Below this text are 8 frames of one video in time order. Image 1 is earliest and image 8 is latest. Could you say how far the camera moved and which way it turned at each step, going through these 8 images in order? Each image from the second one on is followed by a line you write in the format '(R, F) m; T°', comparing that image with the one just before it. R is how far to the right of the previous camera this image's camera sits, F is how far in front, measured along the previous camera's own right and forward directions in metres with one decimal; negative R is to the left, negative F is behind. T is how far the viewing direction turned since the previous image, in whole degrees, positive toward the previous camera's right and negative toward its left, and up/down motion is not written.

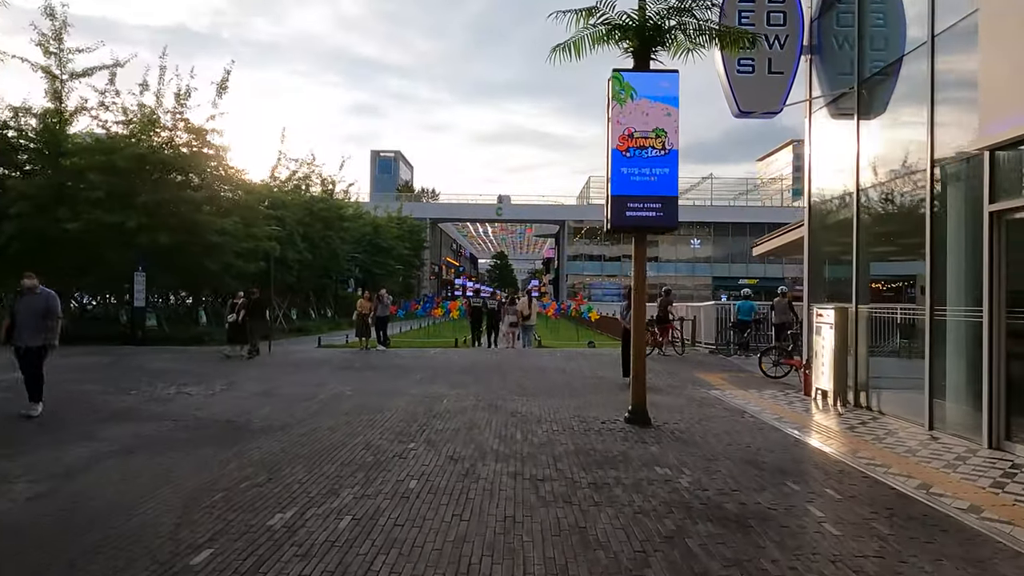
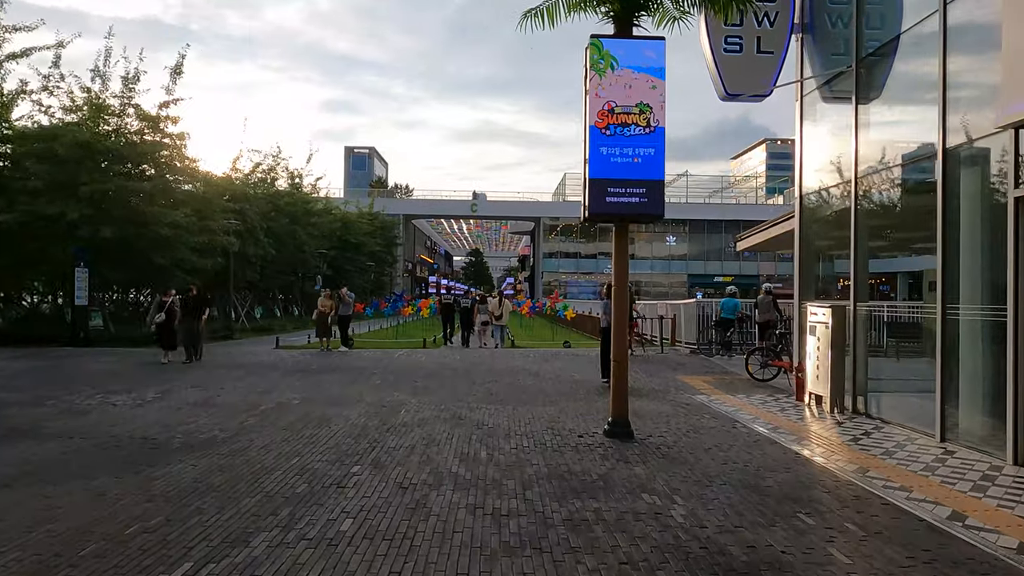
(+0.1, +1.1) m; +2°
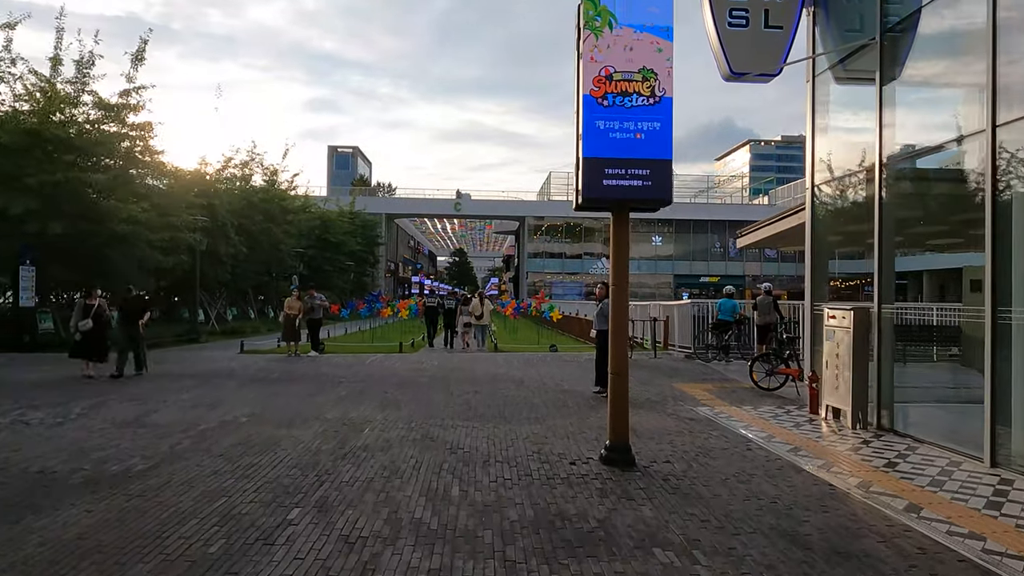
(+0.1, +1.3) m; +1°
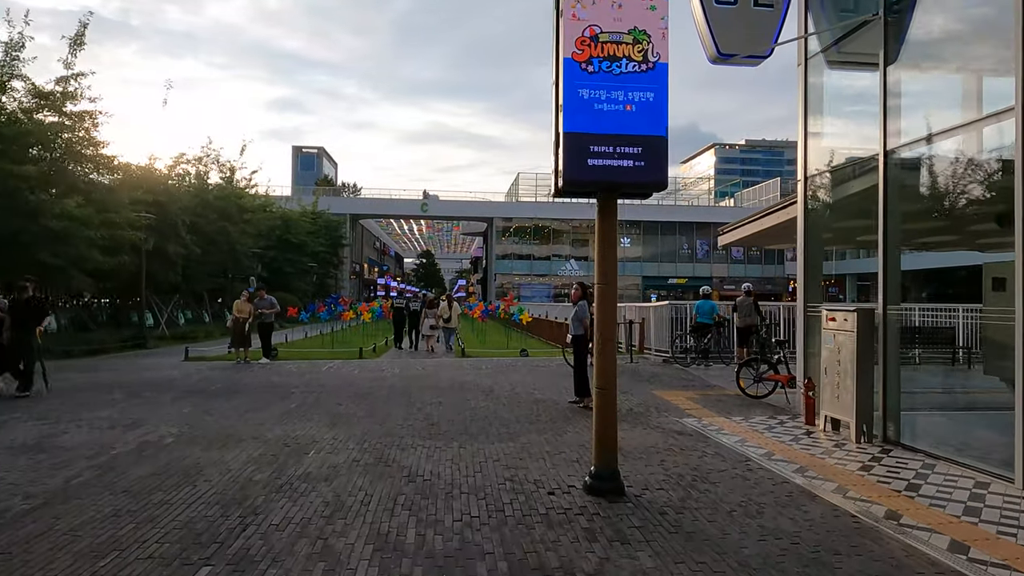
(0.0, +1.1) m; +3°
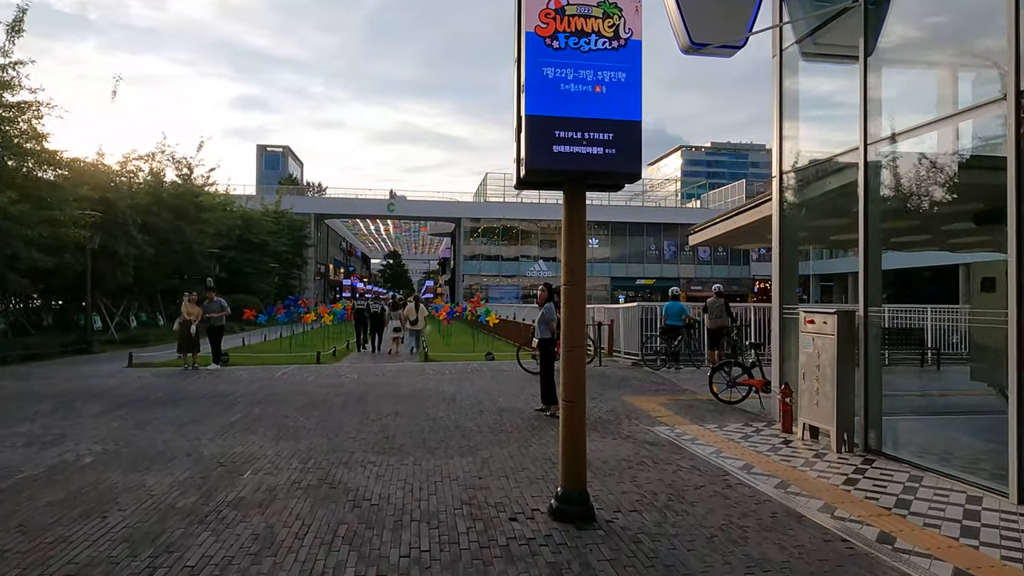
(+0.1, +0.6) m; +3°
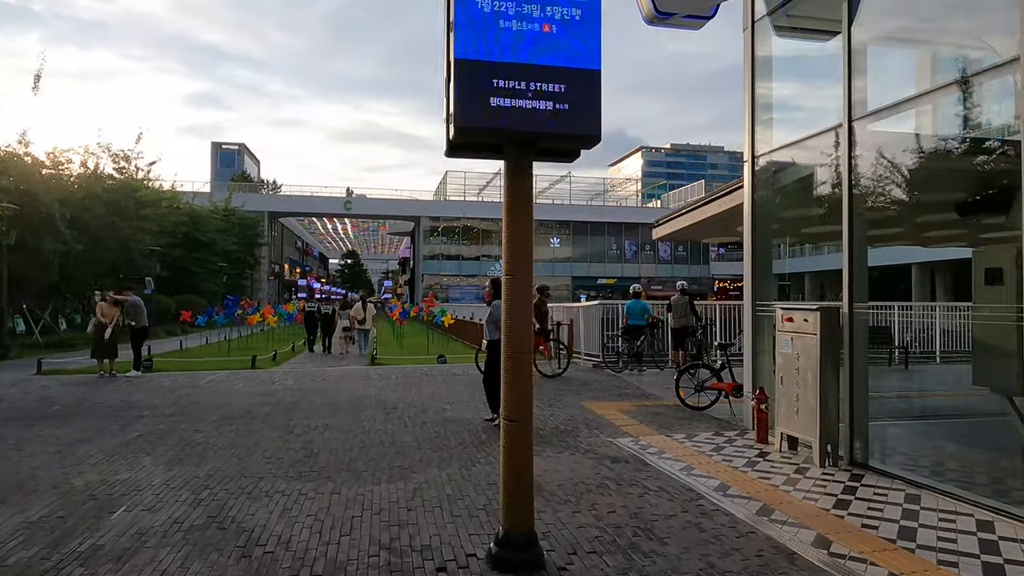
(+0.2, +1.1) m; +3°
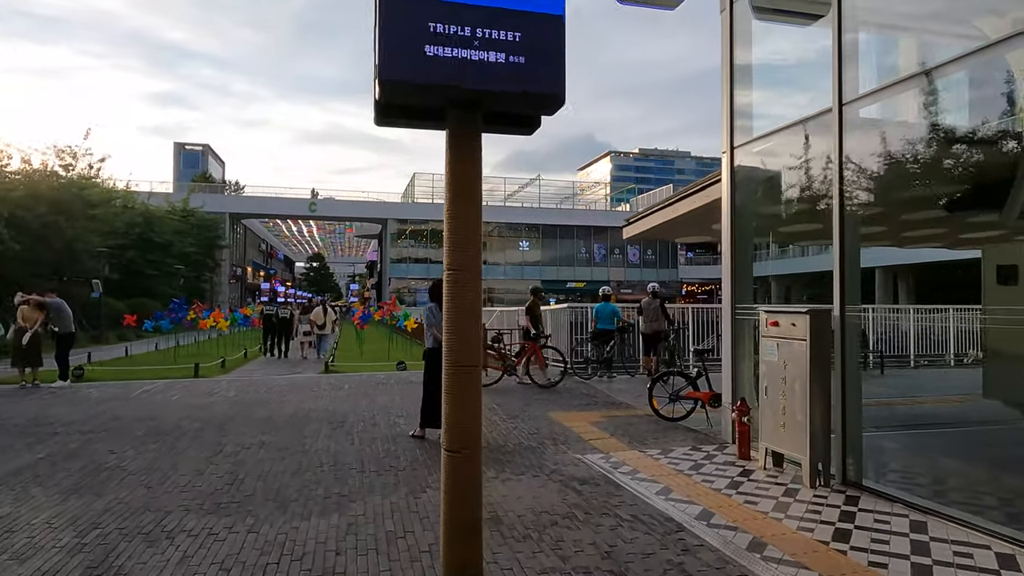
(+0.1, +0.8) m; +3°
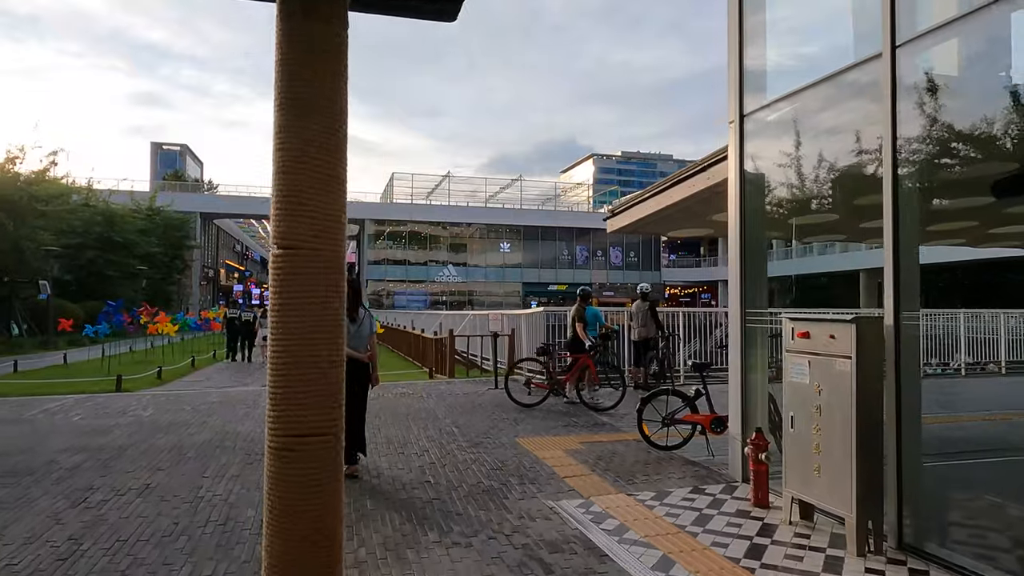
(+0.3, +1.6) m; +1°
